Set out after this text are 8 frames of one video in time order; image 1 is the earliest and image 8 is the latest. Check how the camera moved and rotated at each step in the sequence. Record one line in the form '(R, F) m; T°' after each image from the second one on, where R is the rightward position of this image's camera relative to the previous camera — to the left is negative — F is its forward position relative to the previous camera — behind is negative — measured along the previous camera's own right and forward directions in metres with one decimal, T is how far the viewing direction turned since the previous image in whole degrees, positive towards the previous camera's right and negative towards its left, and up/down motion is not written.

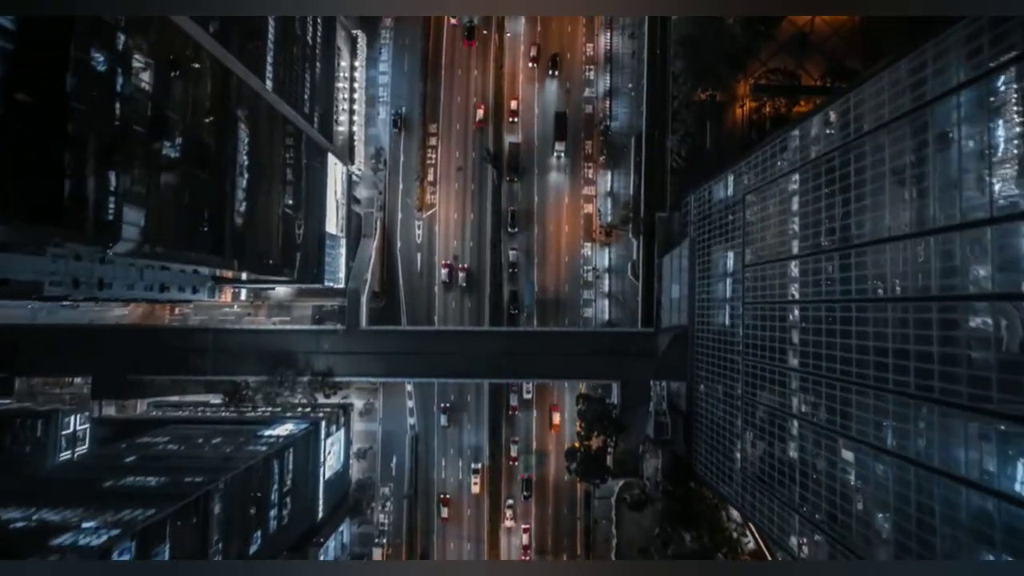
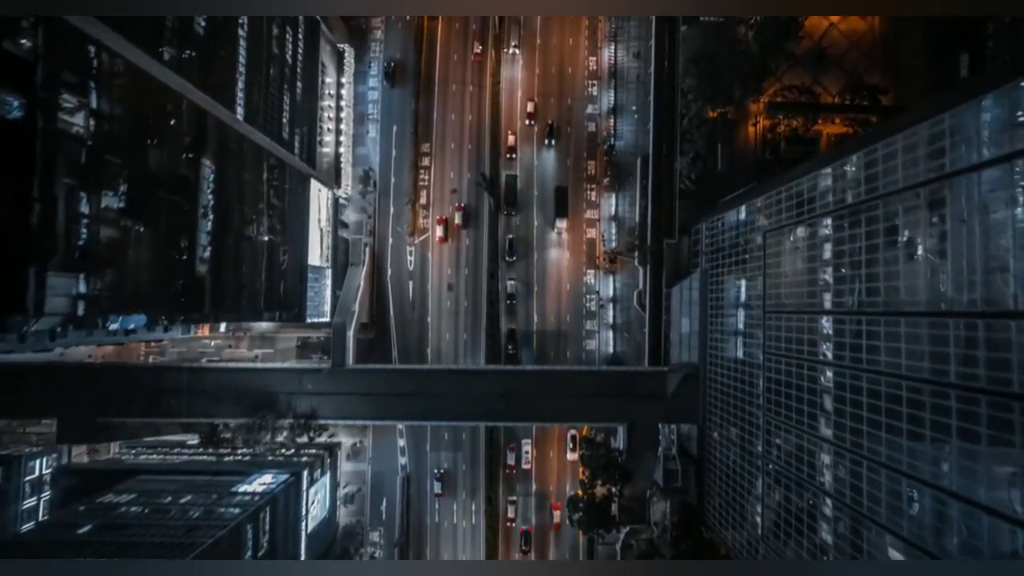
(0.0, +1.4) m; 0°
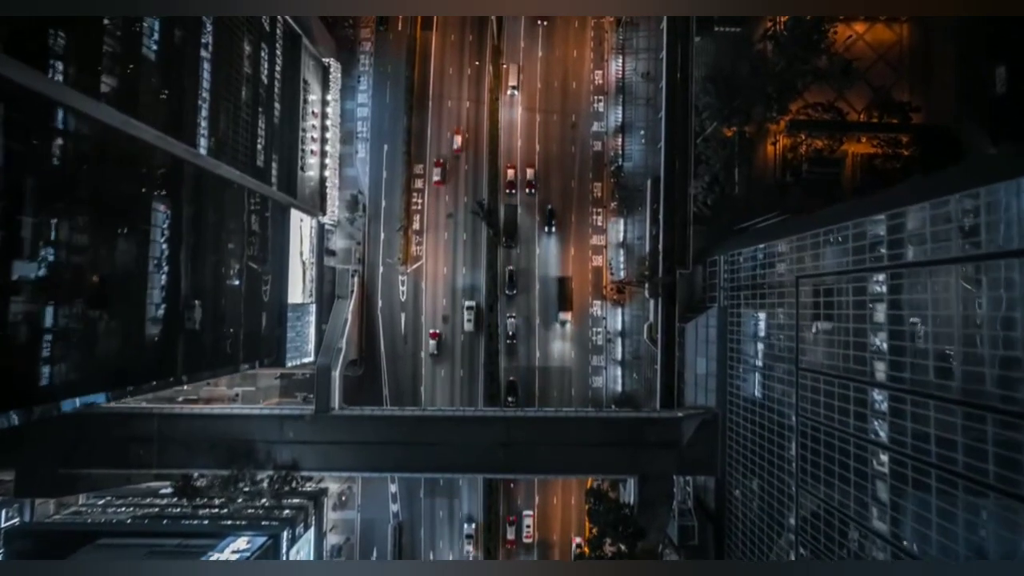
(0.0, +1.6) m; 0°
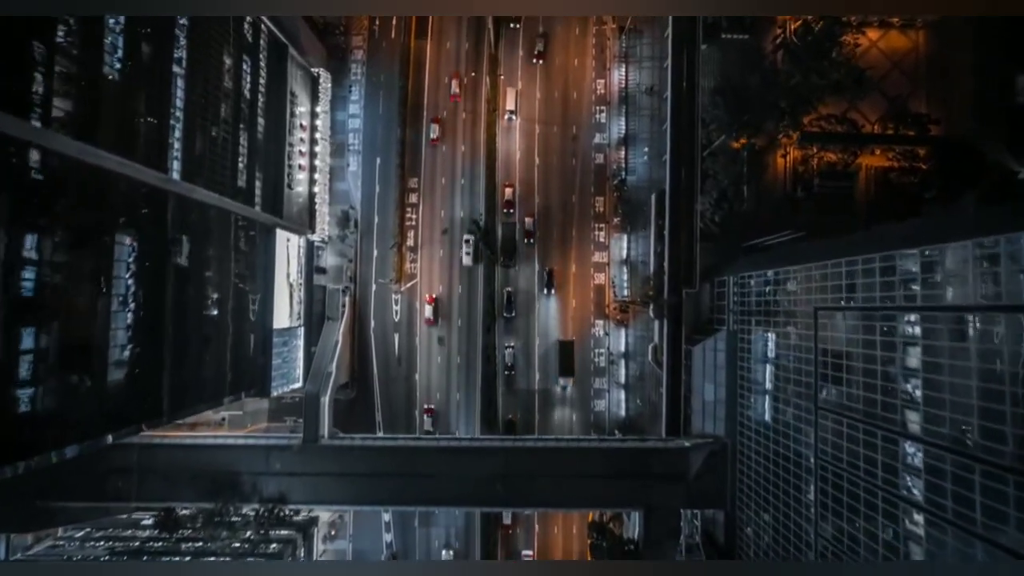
(0.0, +0.9) m; 0°
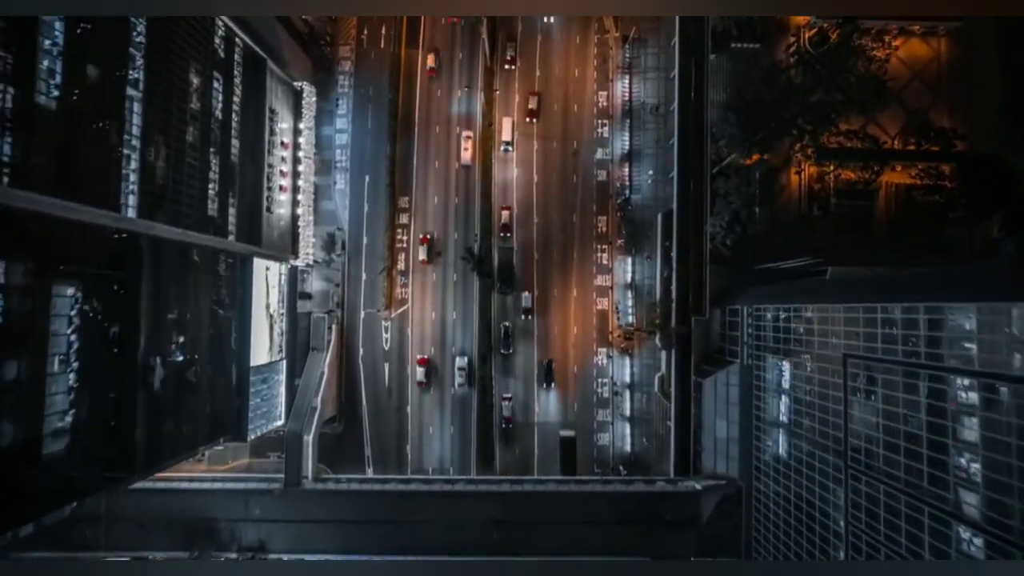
(0.0, +1.1) m; 0°
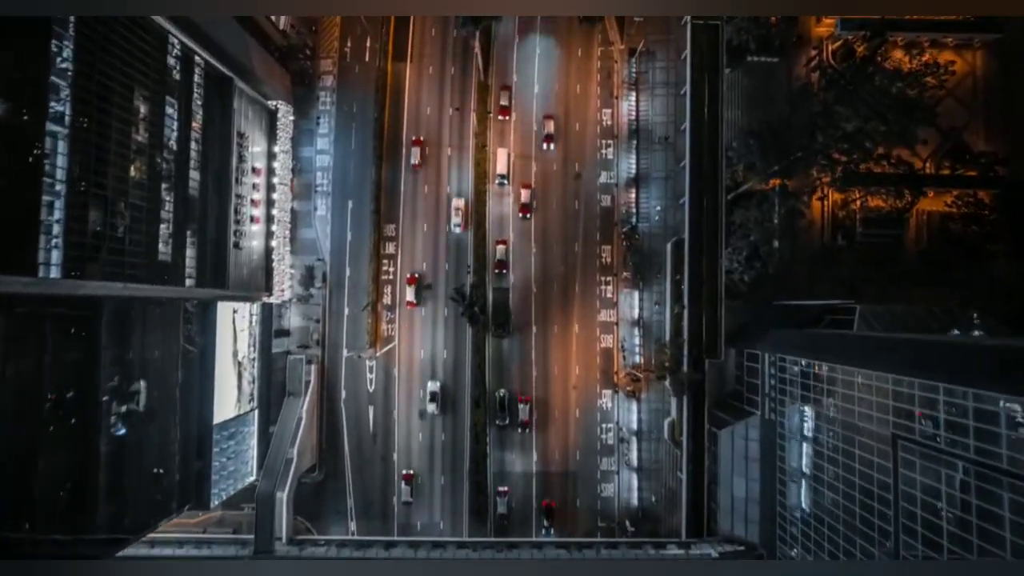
(+0.1, +1.5) m; 0°
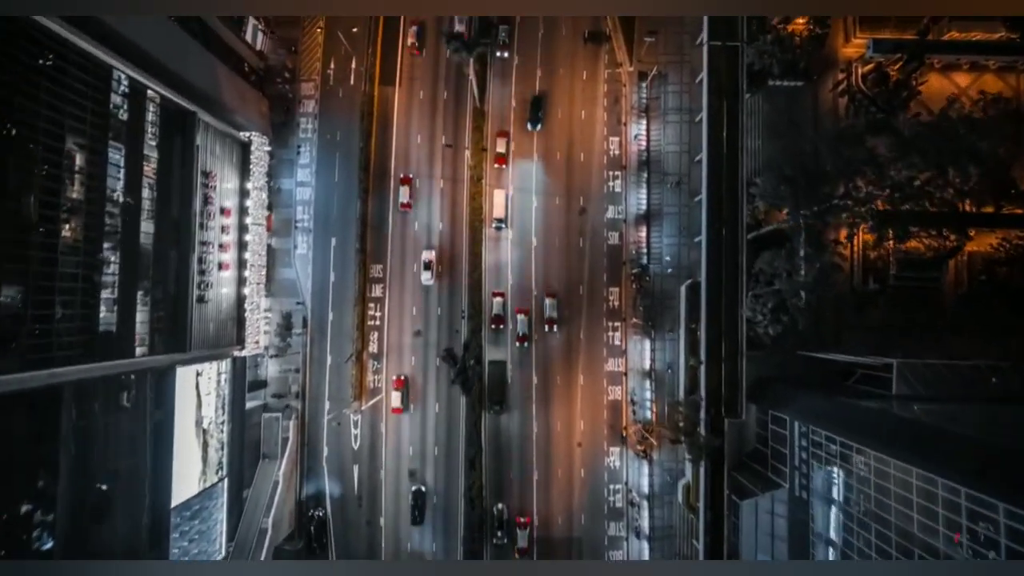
(0.0, +1.5) m; 0°
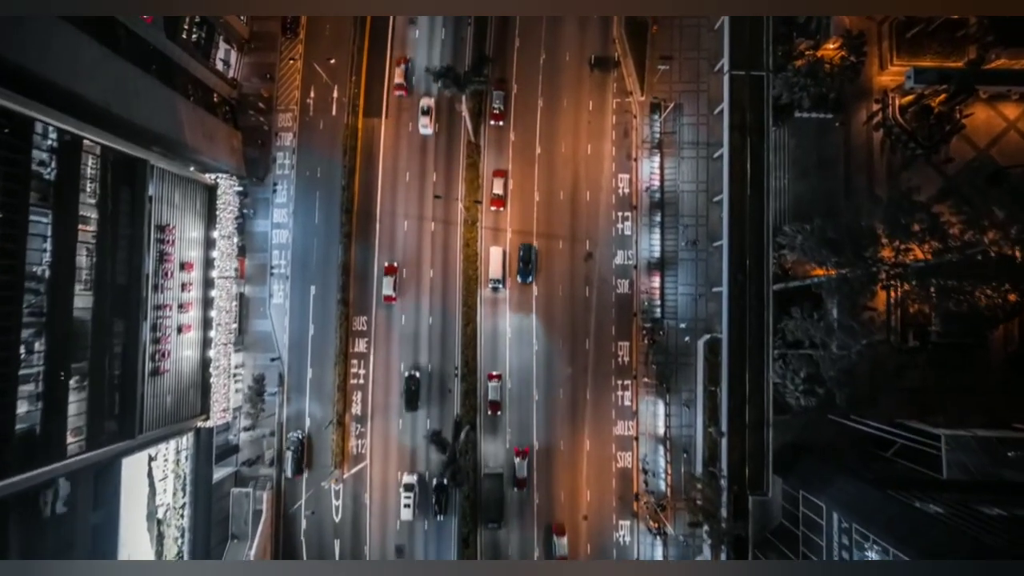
(0.0, +1.5) m; 0°
